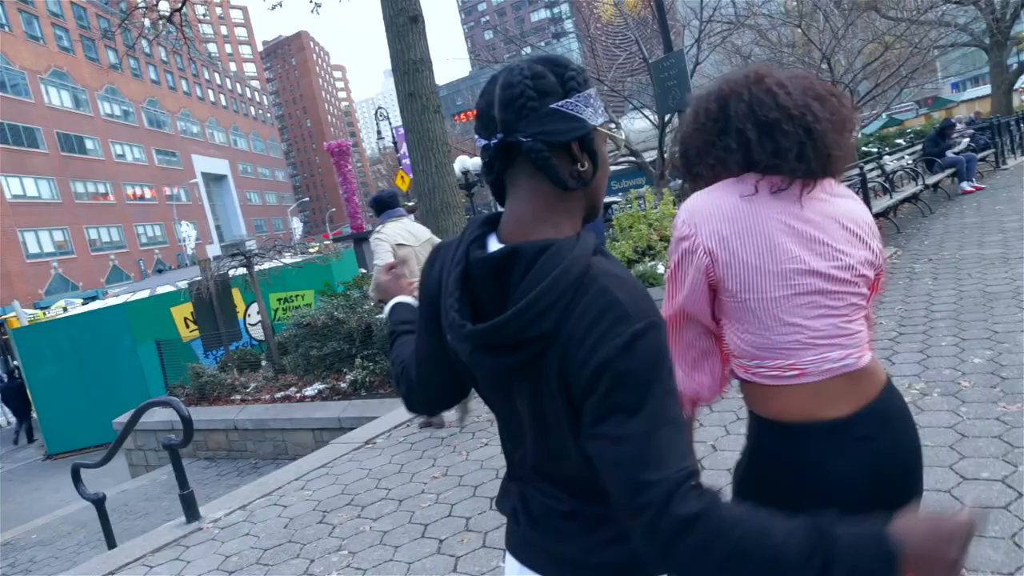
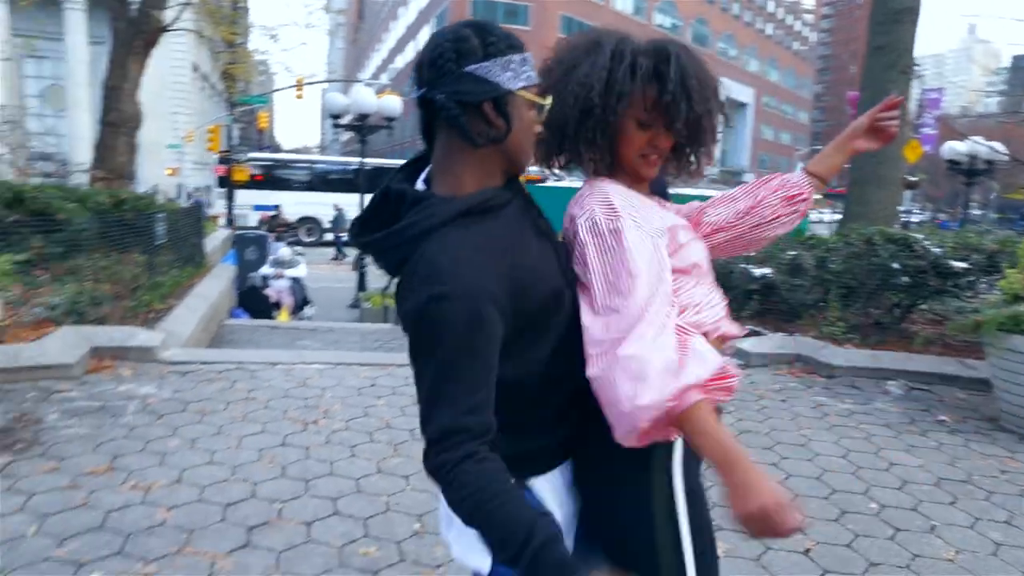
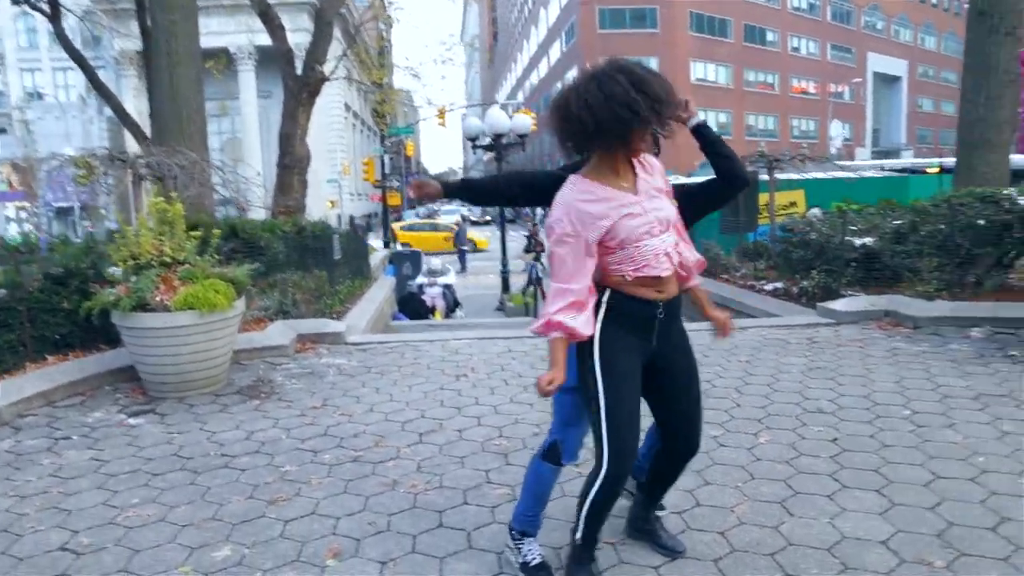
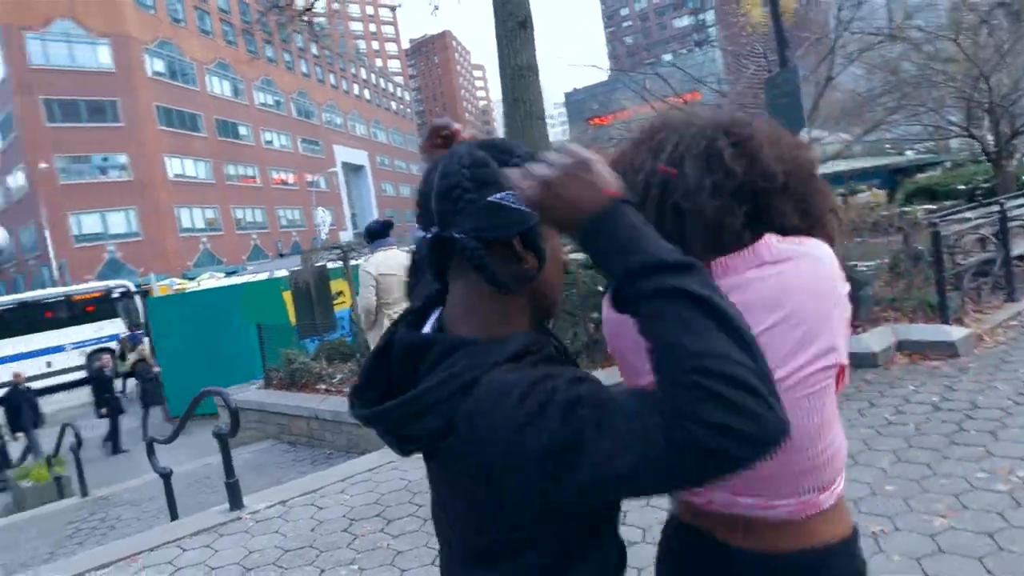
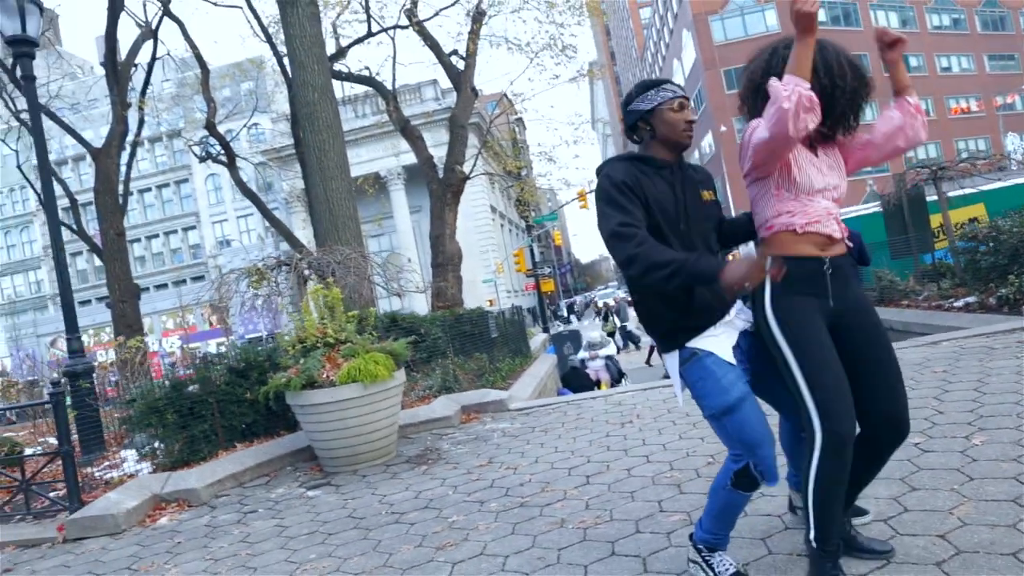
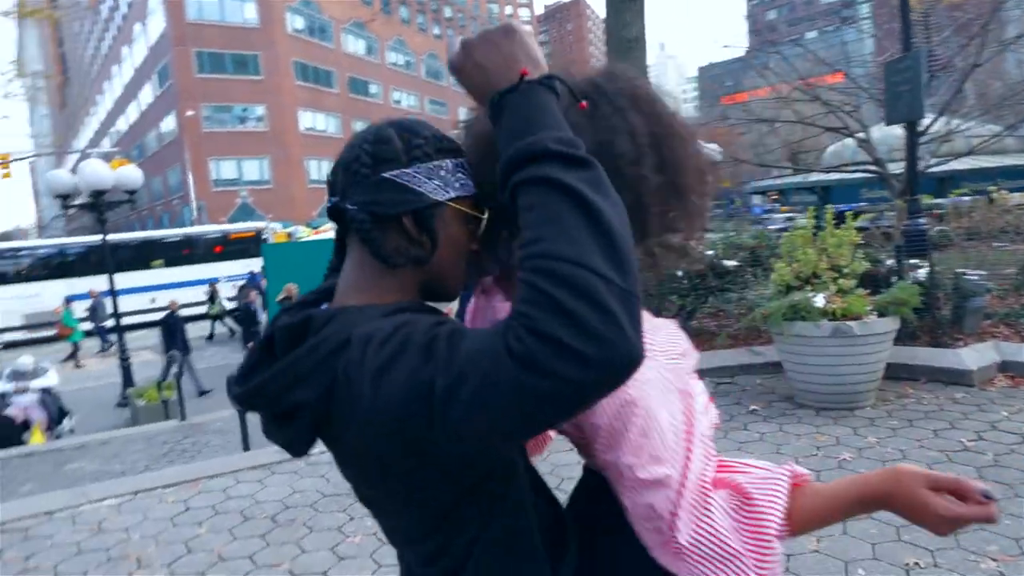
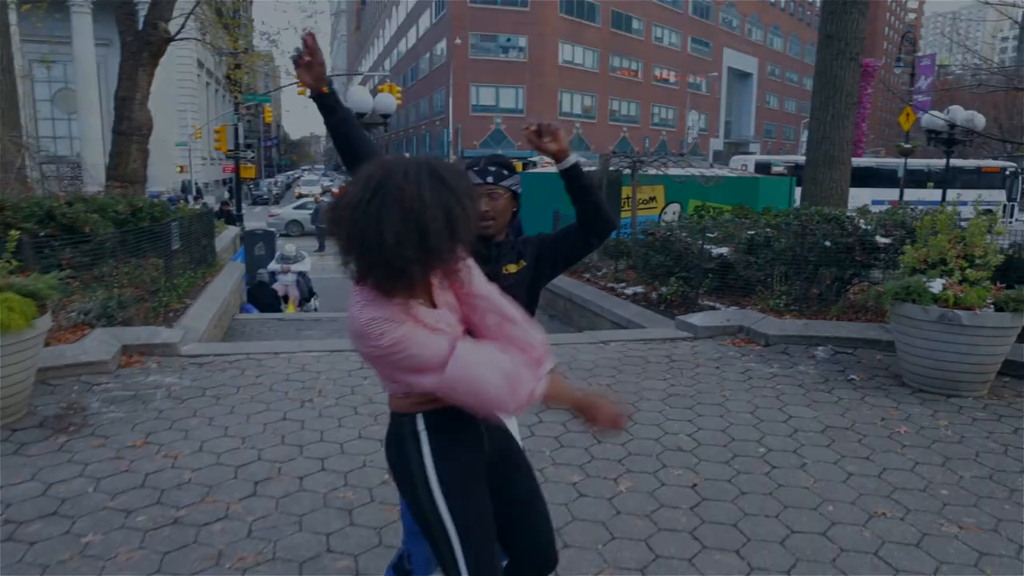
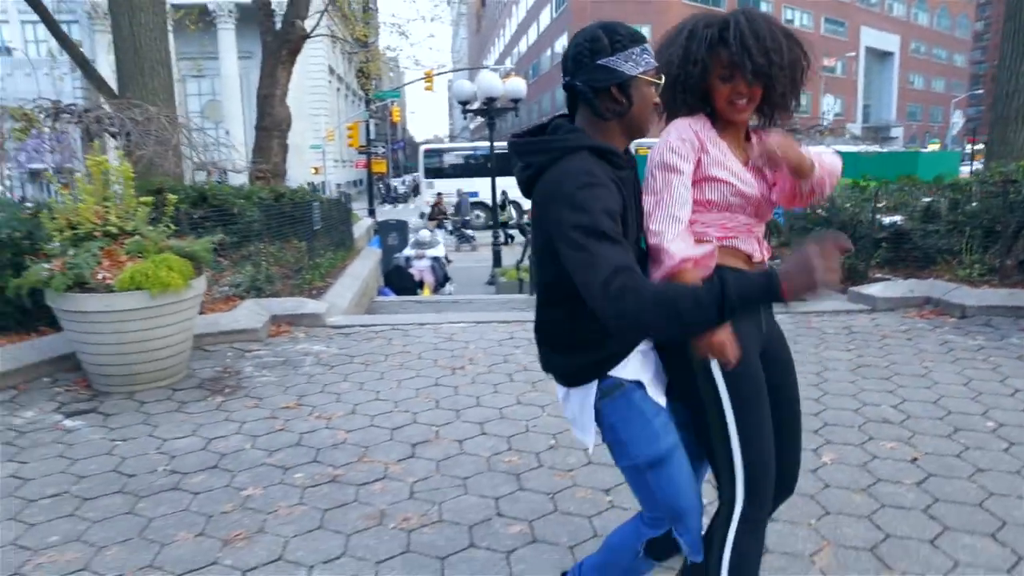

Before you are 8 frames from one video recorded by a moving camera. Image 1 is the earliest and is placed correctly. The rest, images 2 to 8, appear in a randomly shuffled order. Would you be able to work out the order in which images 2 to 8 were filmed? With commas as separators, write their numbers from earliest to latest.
4, 6, 2, 8, 5, 3, 7
